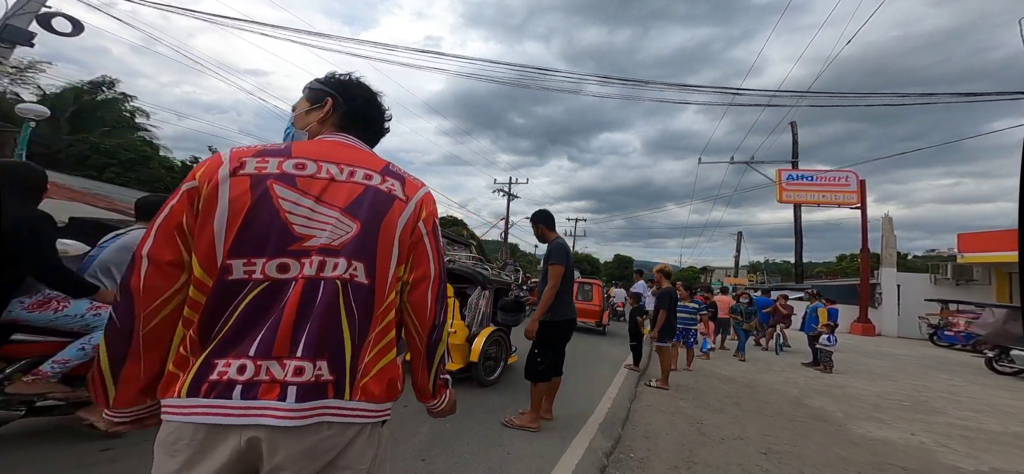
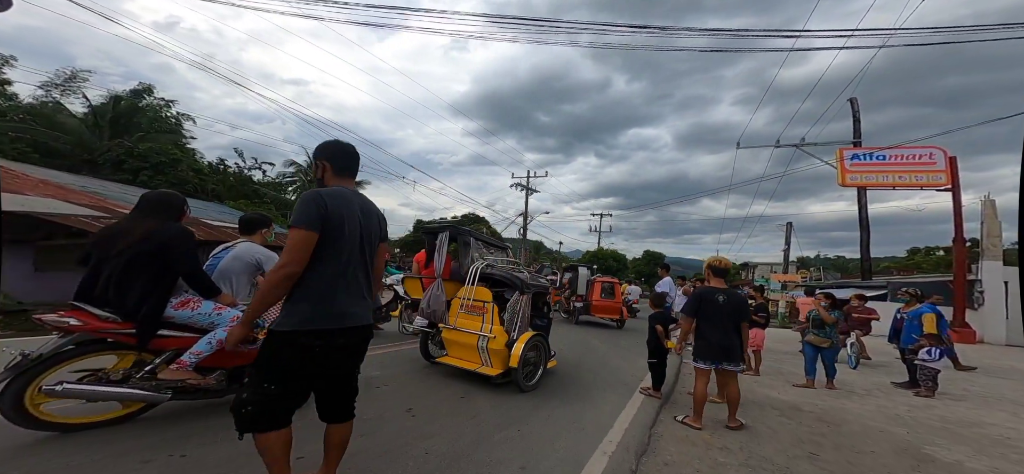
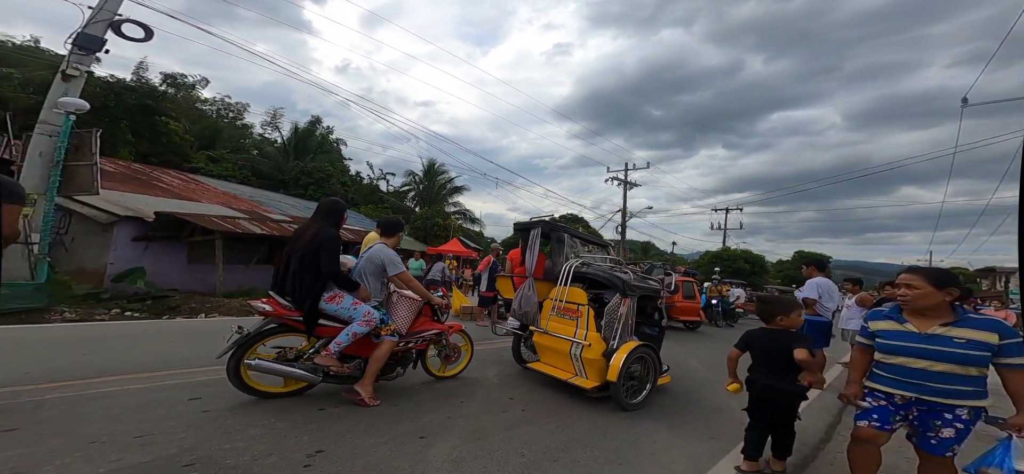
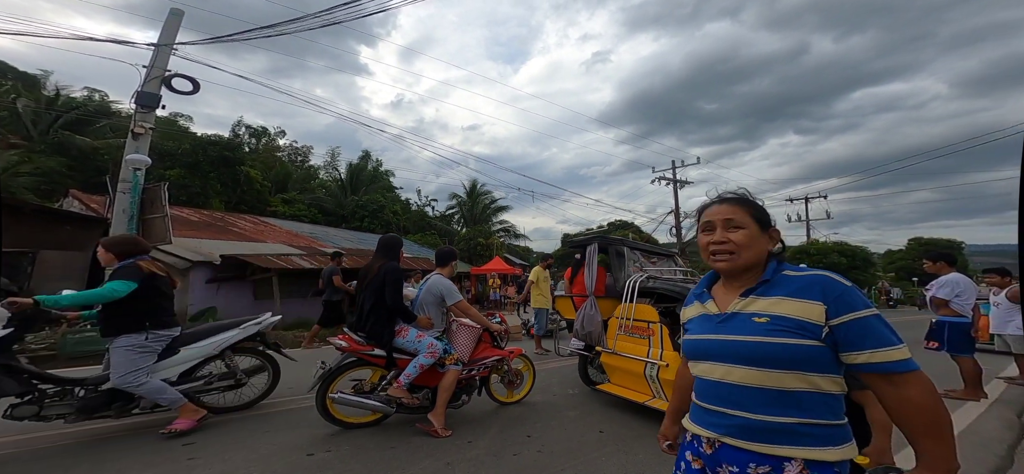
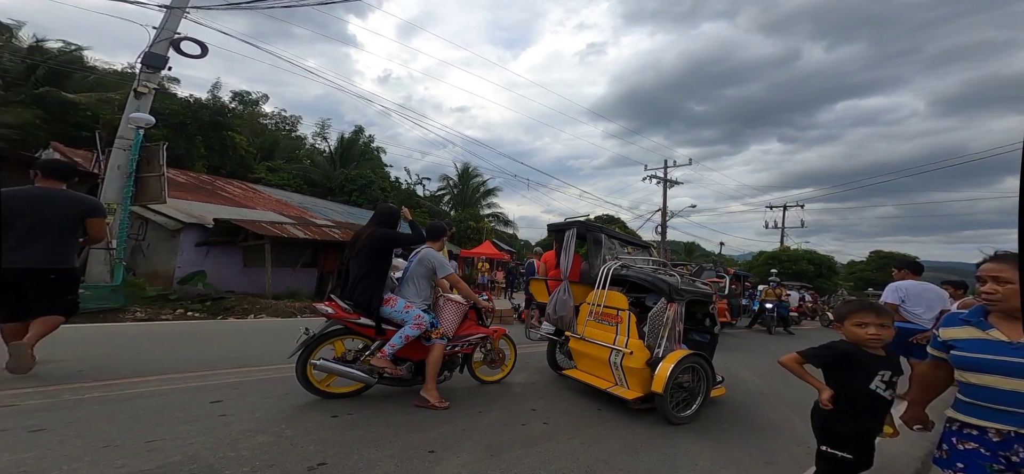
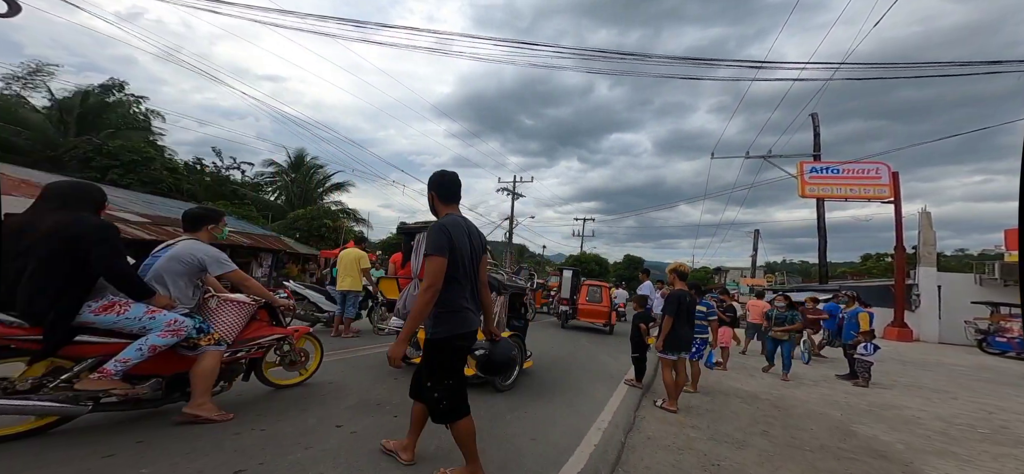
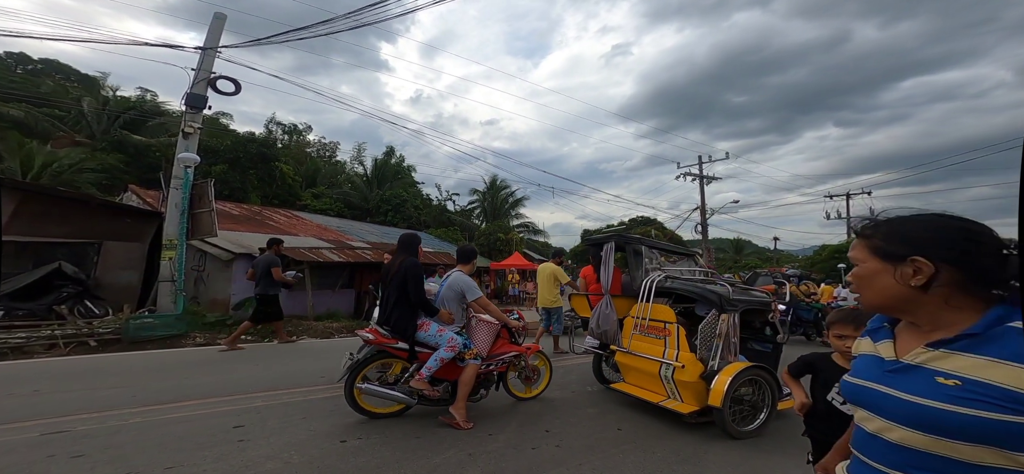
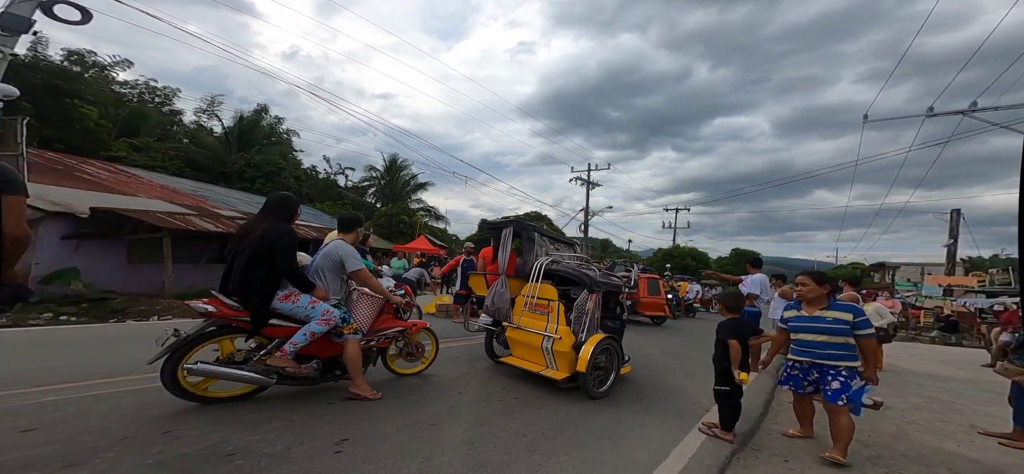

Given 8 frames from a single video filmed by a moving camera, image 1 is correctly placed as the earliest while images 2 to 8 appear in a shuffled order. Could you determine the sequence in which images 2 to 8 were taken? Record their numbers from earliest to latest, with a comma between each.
6, 2, 8, 3, 5, 7, 4
